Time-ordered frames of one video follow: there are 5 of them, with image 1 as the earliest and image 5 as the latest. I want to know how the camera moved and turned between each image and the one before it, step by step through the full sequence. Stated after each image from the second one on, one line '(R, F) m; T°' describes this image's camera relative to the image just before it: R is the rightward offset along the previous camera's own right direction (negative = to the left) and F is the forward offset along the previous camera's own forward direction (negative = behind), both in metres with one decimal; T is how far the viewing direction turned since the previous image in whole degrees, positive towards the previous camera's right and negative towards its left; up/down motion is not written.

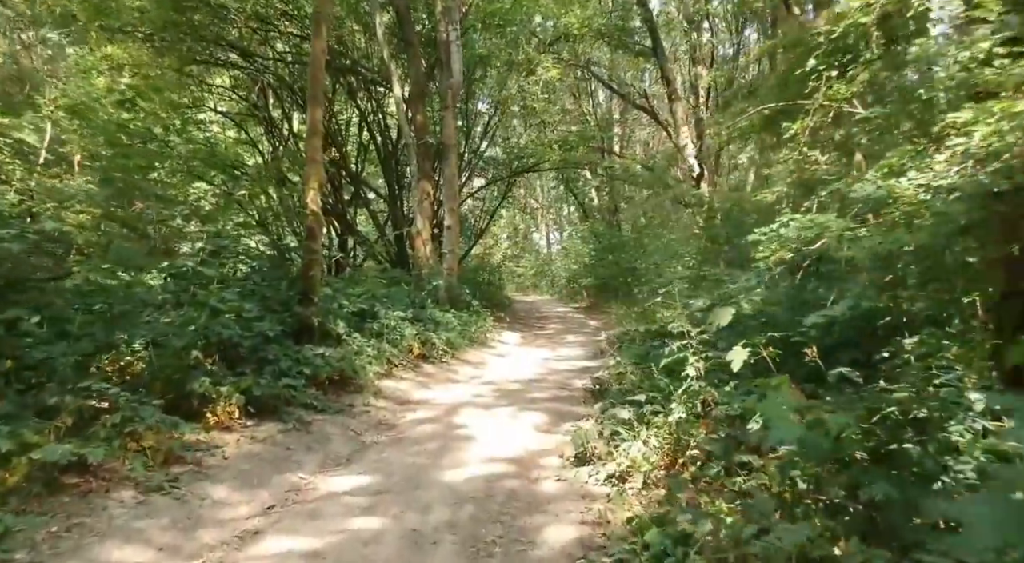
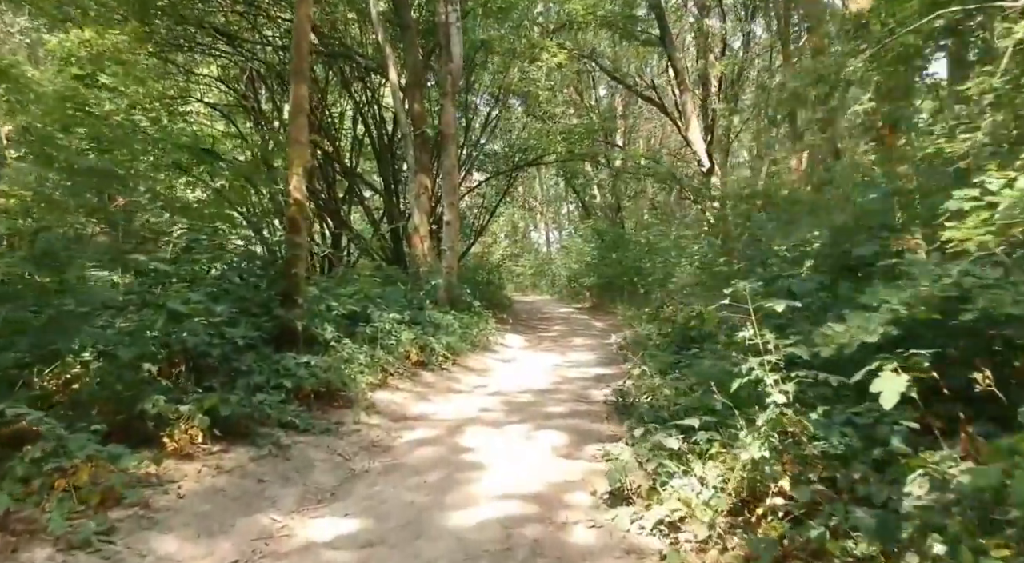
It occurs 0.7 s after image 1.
(-0.1, +0.9) m; 0°
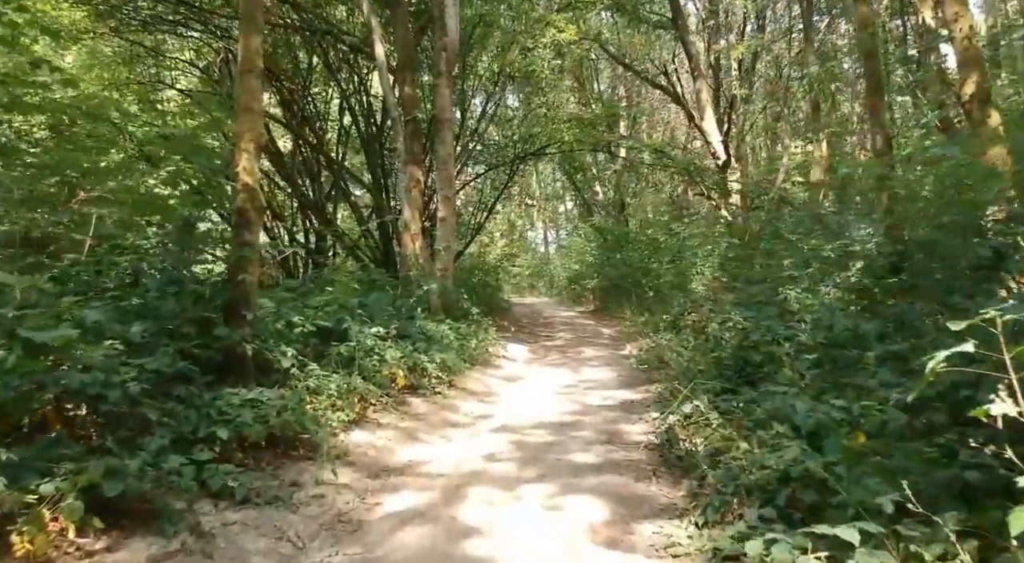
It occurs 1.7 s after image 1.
(-0.1, +1.4) m; +1°
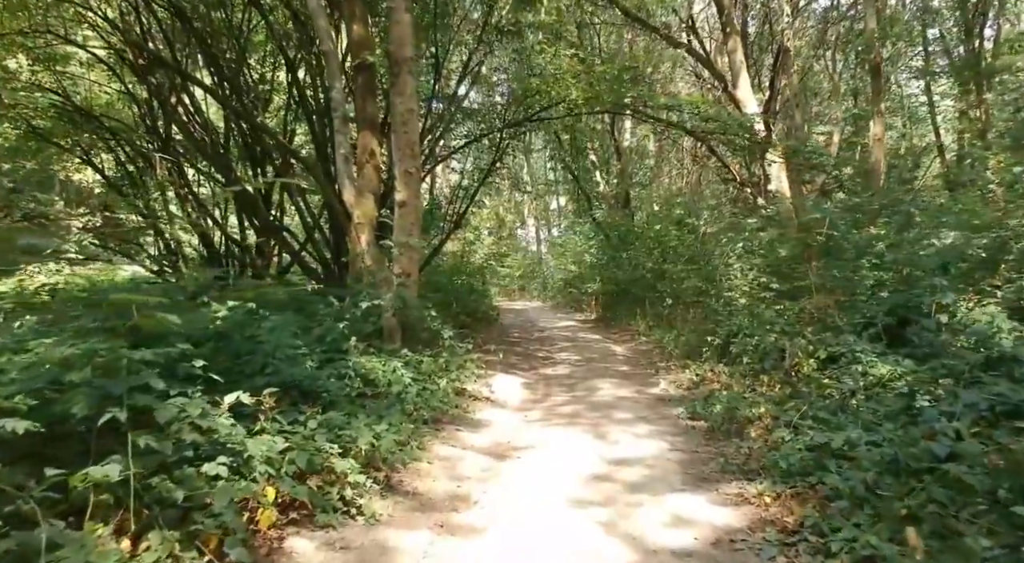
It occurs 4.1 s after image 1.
(0.0, +3.4) m; +1°
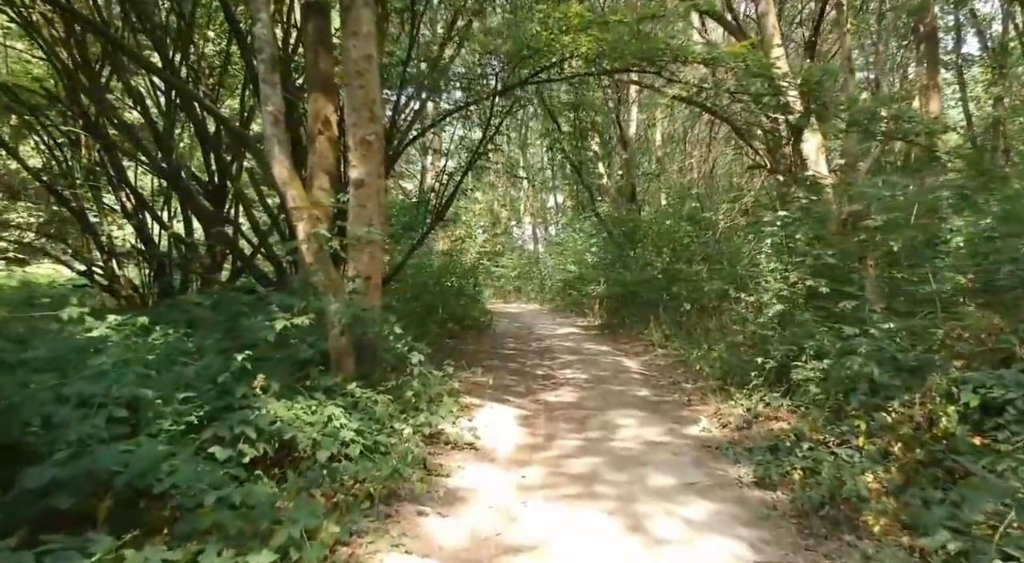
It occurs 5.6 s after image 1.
(0.0, +2.1) m; 0°
